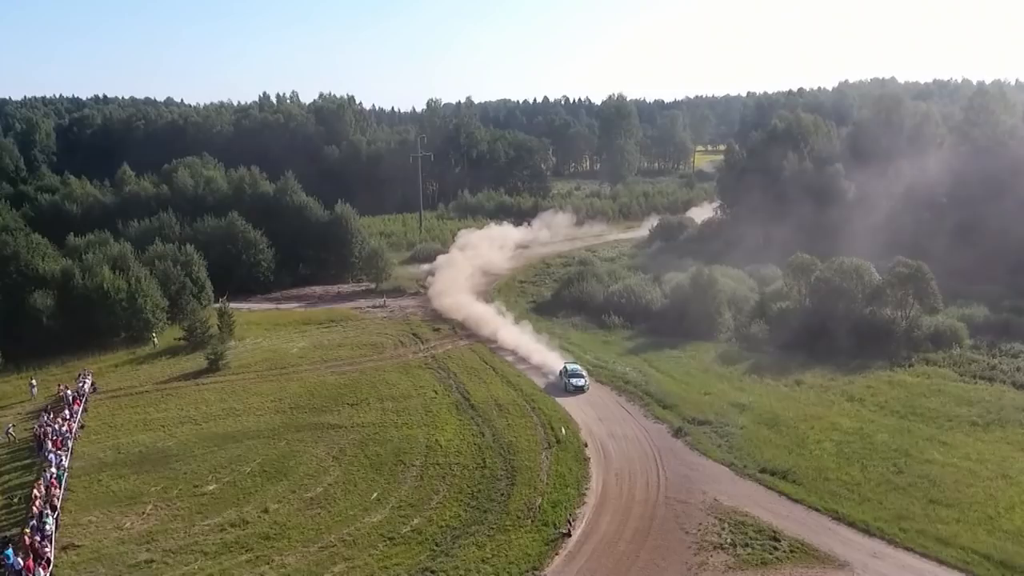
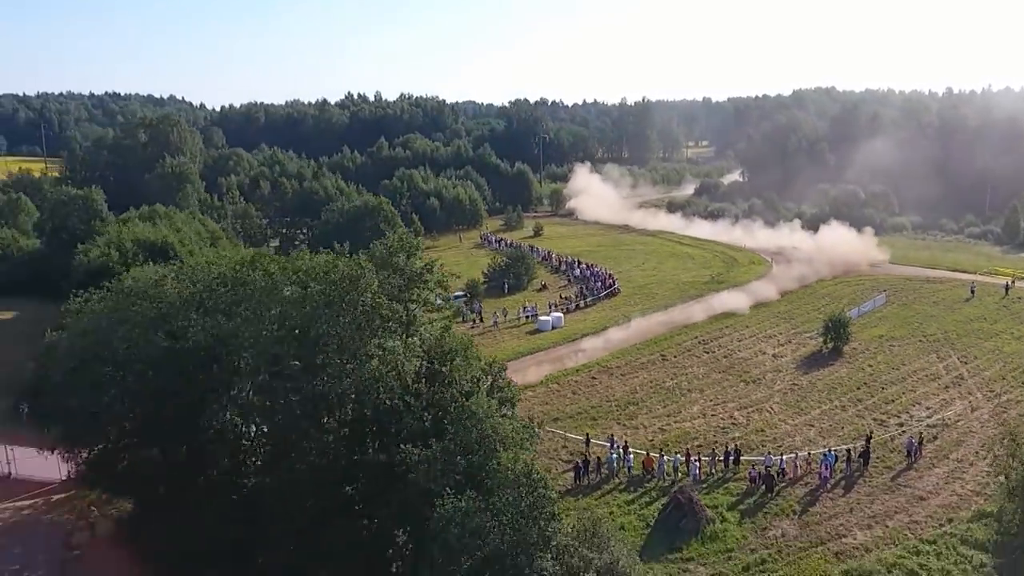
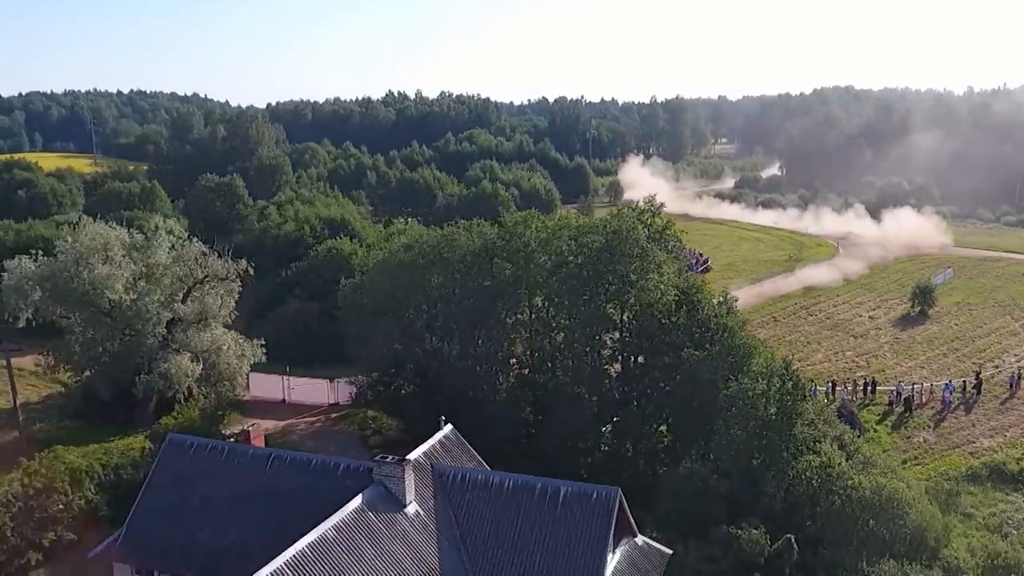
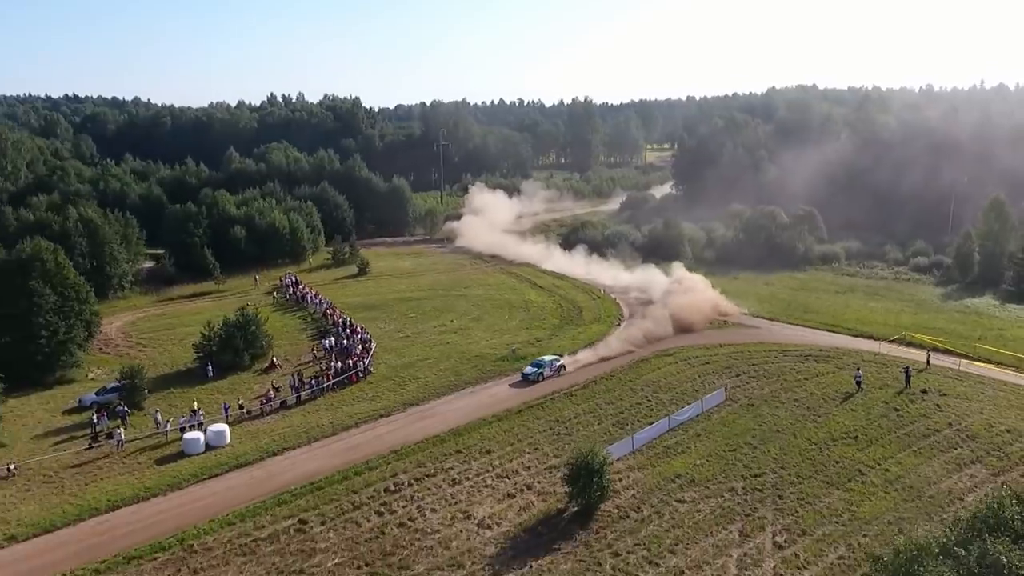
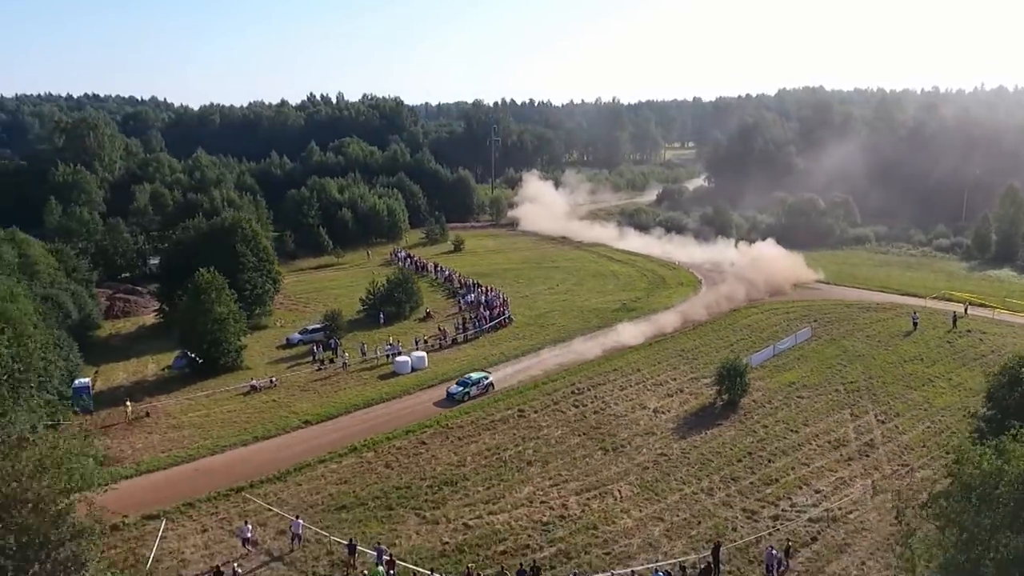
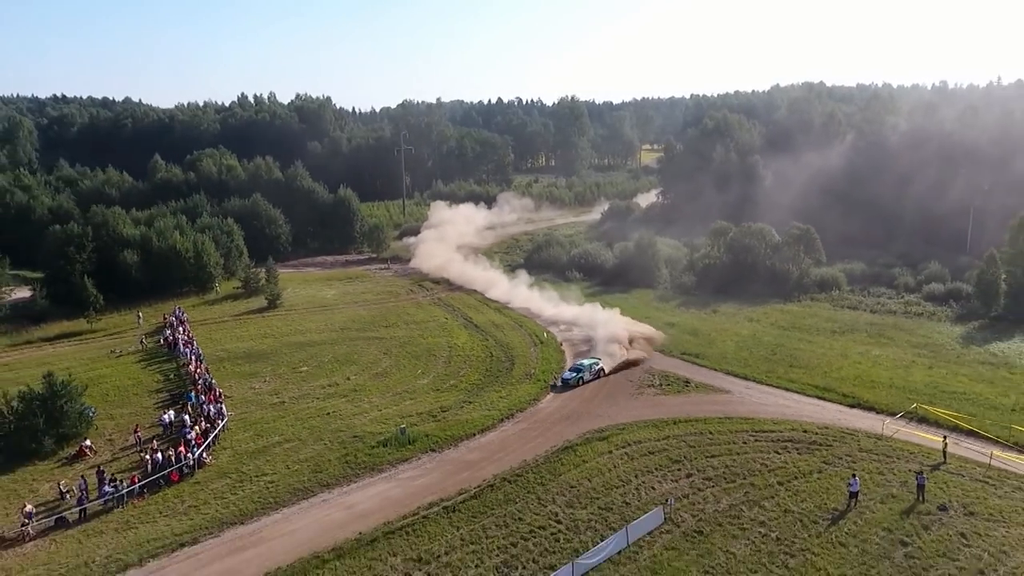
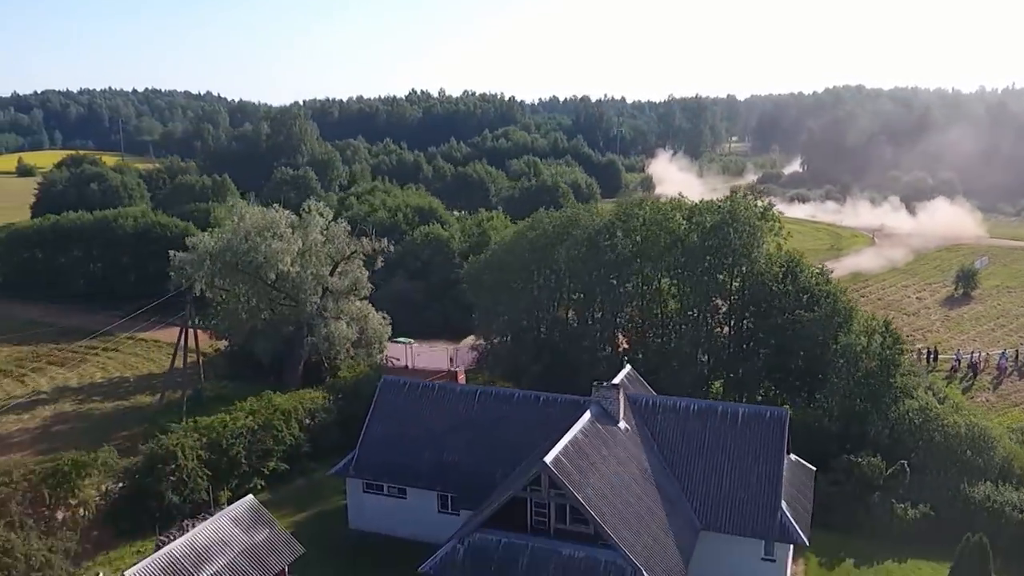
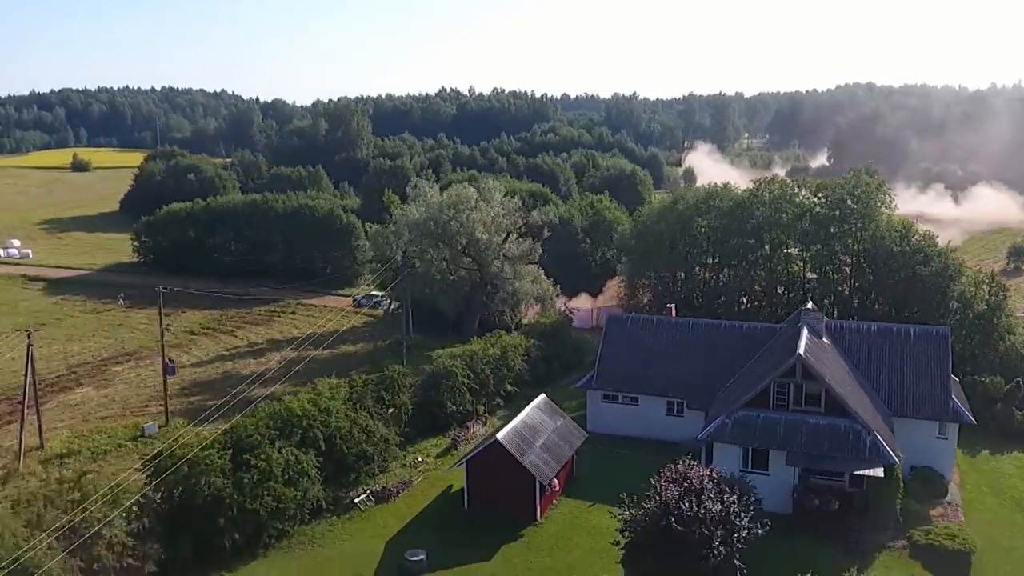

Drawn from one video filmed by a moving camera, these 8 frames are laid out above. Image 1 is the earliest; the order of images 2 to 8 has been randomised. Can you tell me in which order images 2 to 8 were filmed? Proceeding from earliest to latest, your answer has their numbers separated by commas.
6, 4, 5, 2, 3, 7, 8
